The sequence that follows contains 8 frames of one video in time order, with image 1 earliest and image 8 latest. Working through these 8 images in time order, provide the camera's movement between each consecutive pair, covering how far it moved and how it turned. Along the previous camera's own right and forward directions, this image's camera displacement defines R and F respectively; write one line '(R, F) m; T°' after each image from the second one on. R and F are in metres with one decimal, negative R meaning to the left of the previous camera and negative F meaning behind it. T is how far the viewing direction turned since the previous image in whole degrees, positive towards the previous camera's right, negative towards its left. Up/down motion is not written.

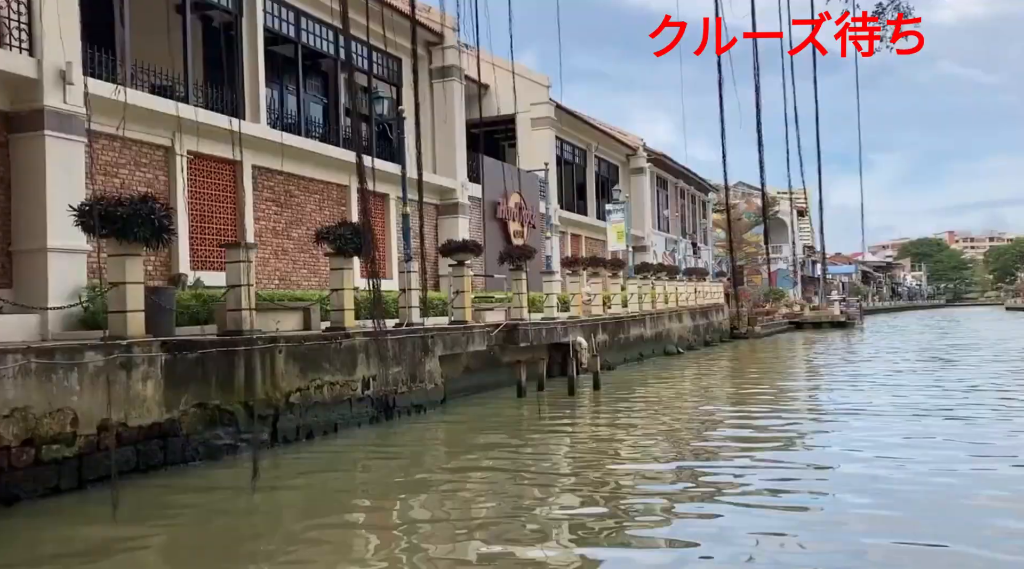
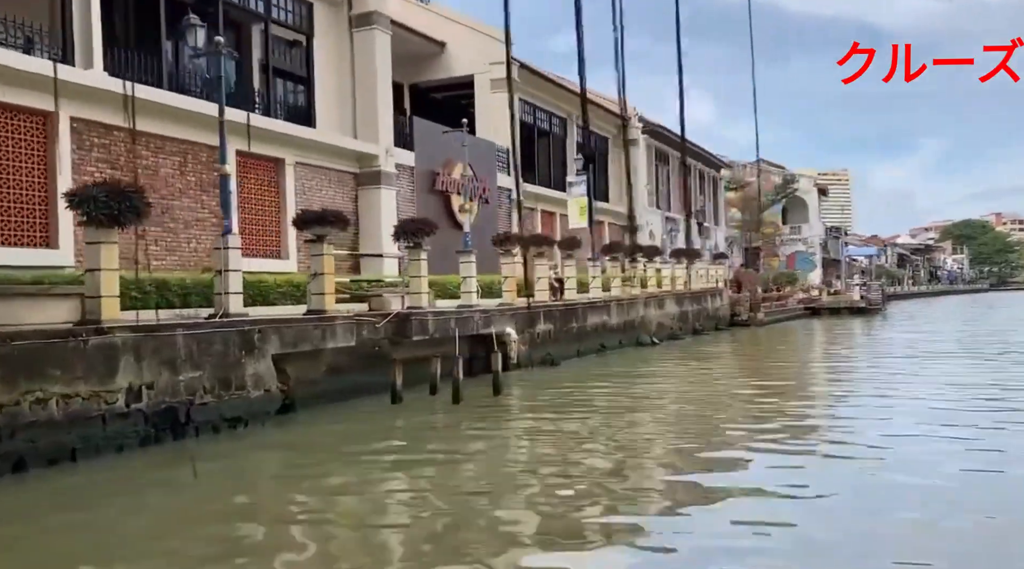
(+2.3, +4.0) m; -2°
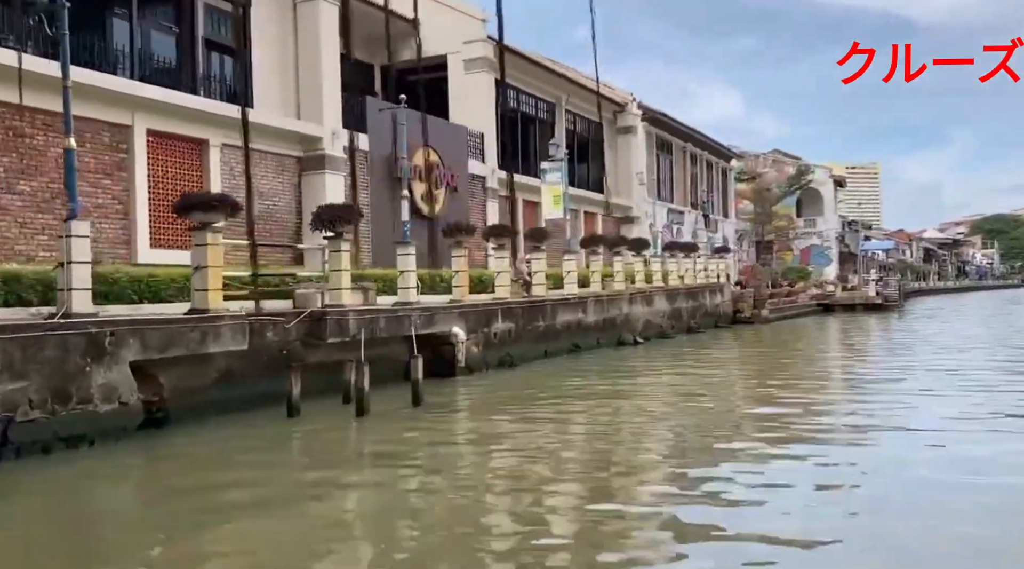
(+1.4, +2.2) m; -1°
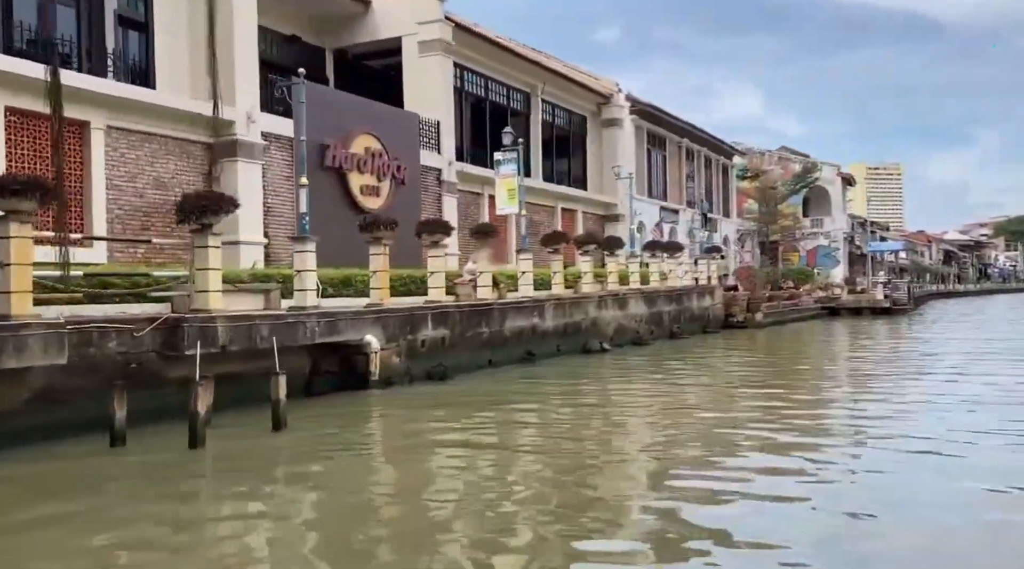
(+1.5, +2.5) m; -1°
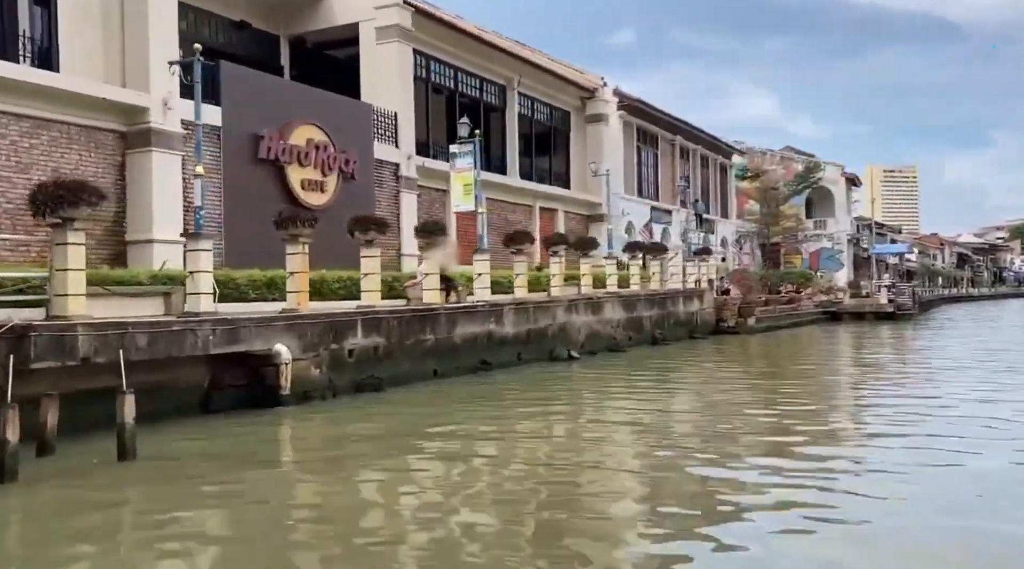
(+1.2, +1.9) m; -1°
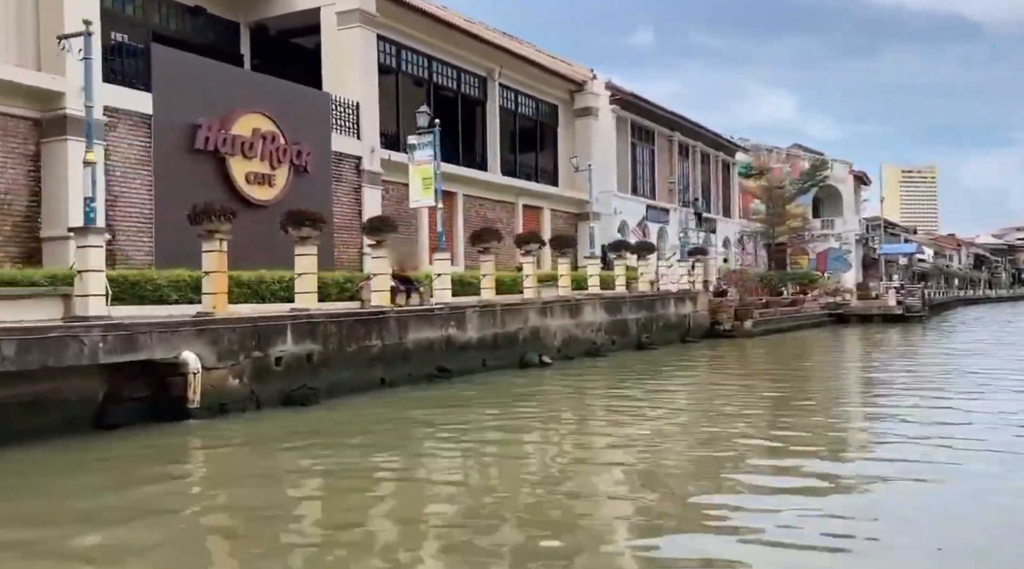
(+1.0, +1.7) m; -1°
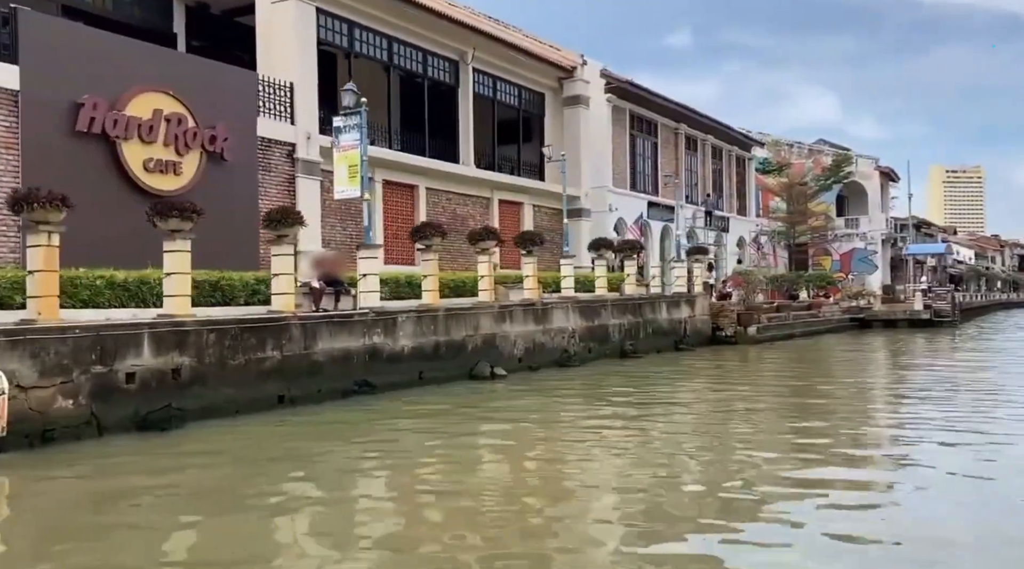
(+1.7, +2.7) m; -2°
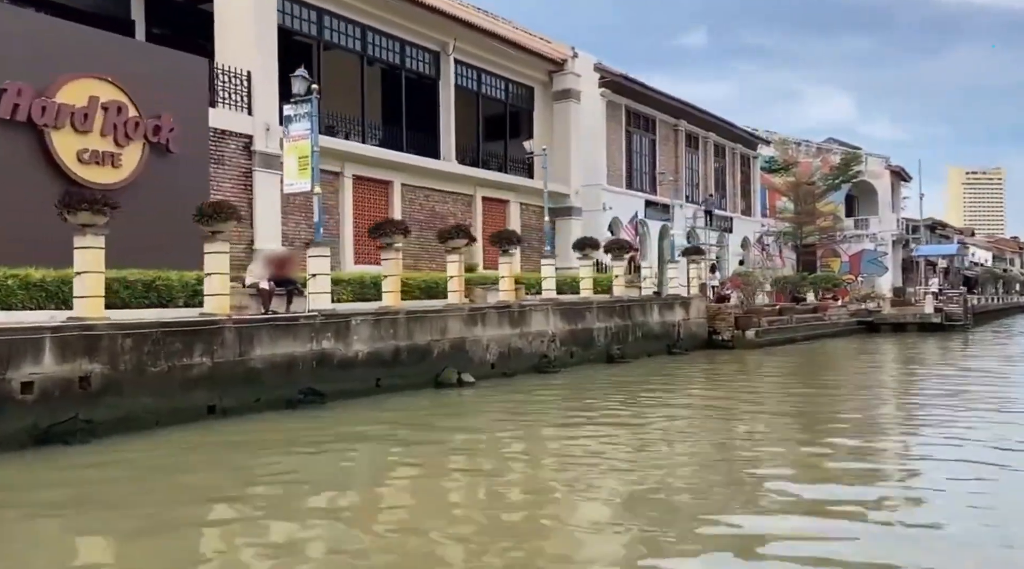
(+0.8, +1.4) m; -1°
